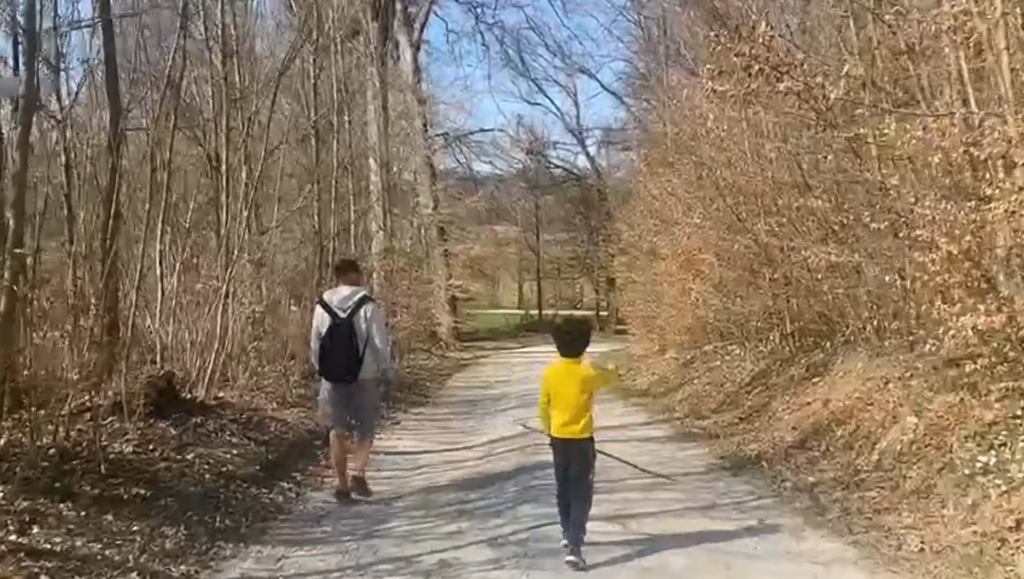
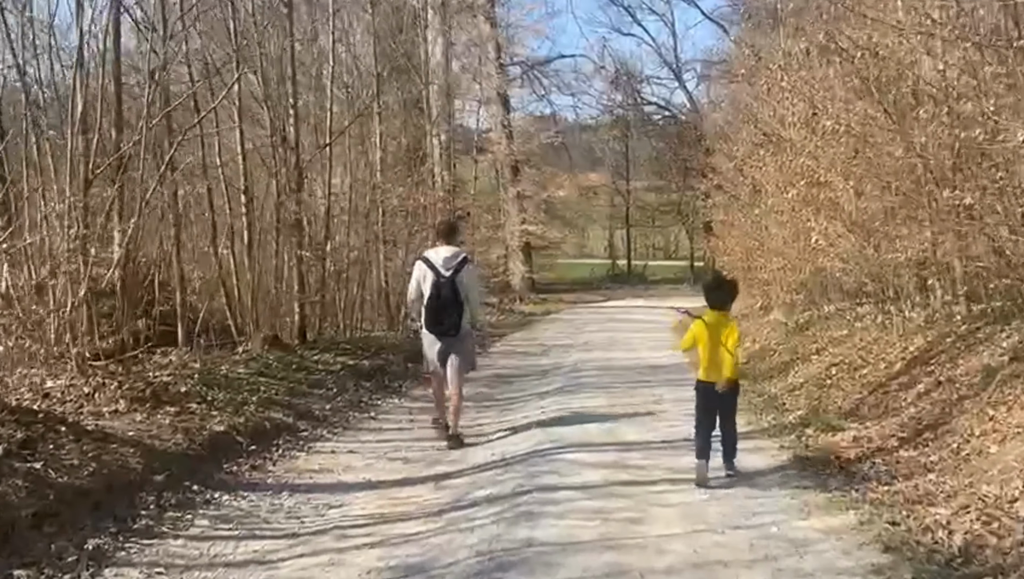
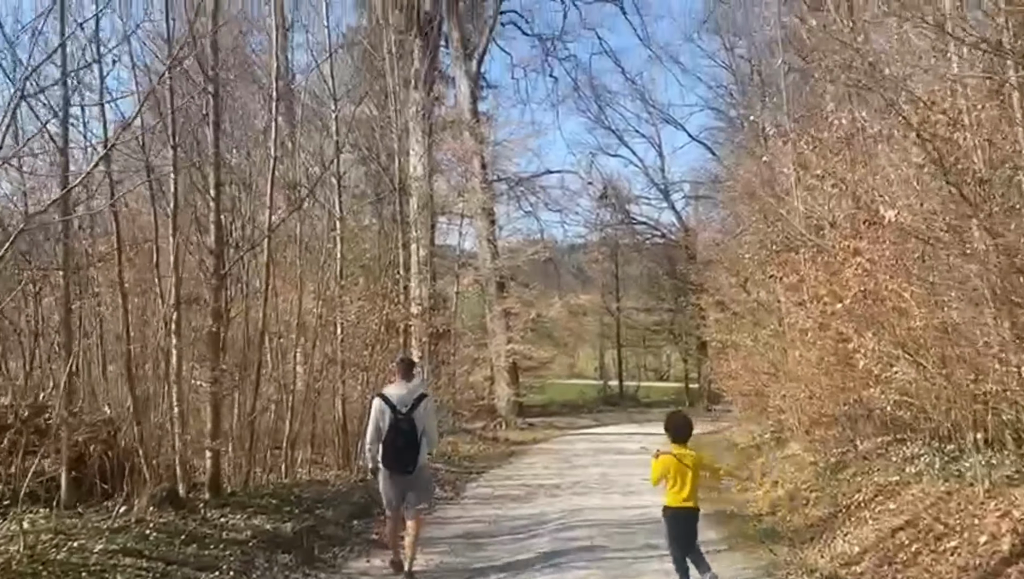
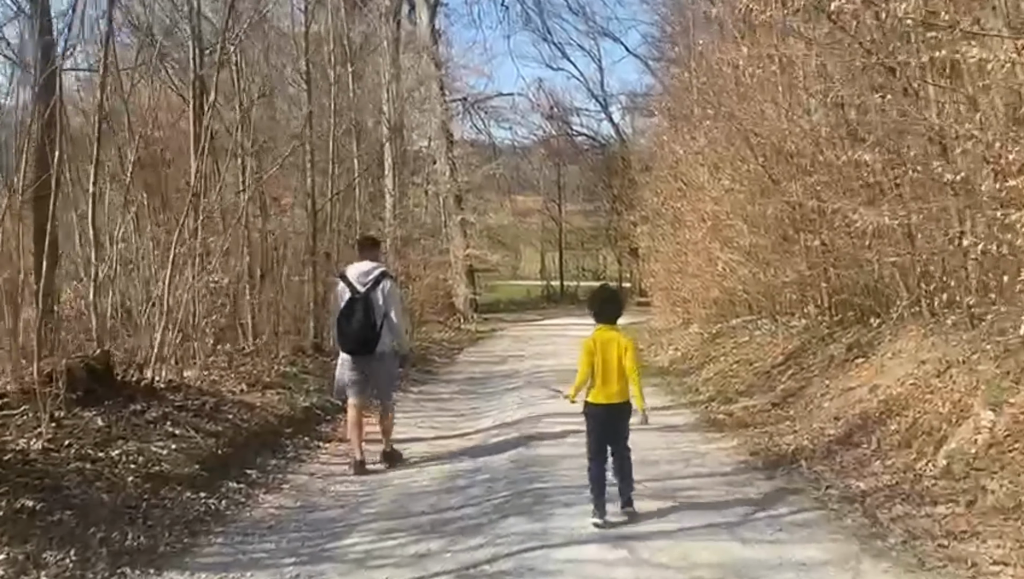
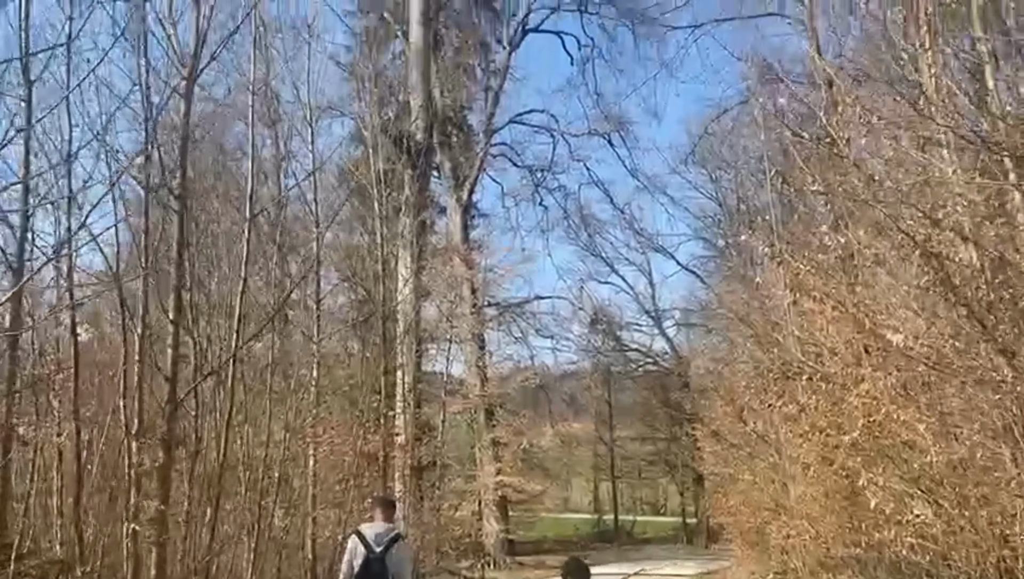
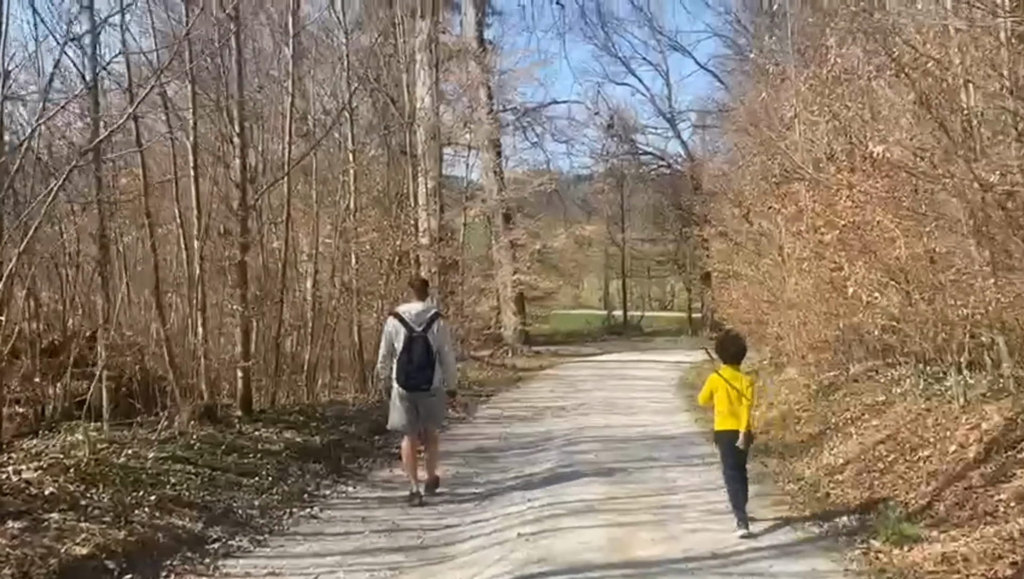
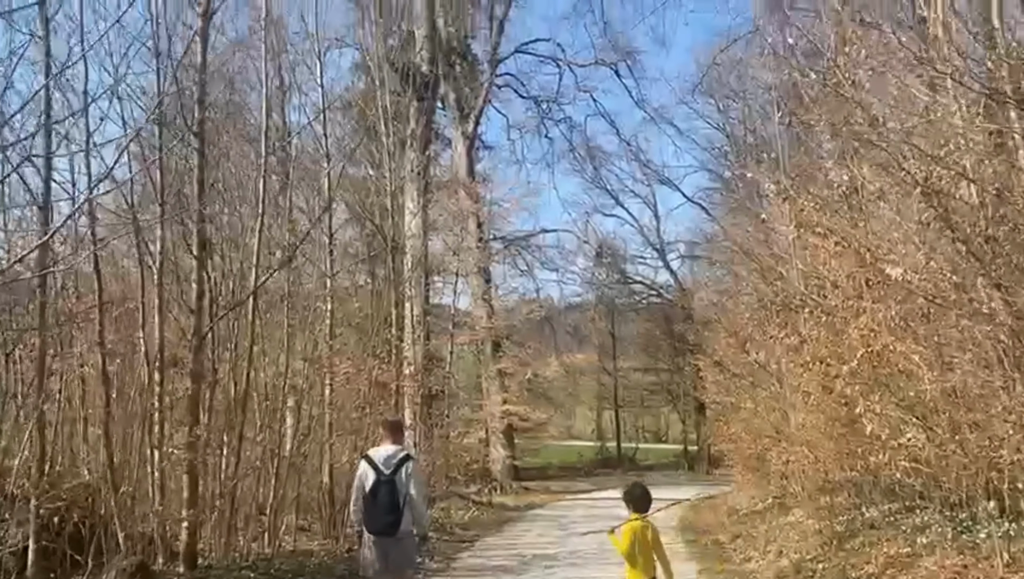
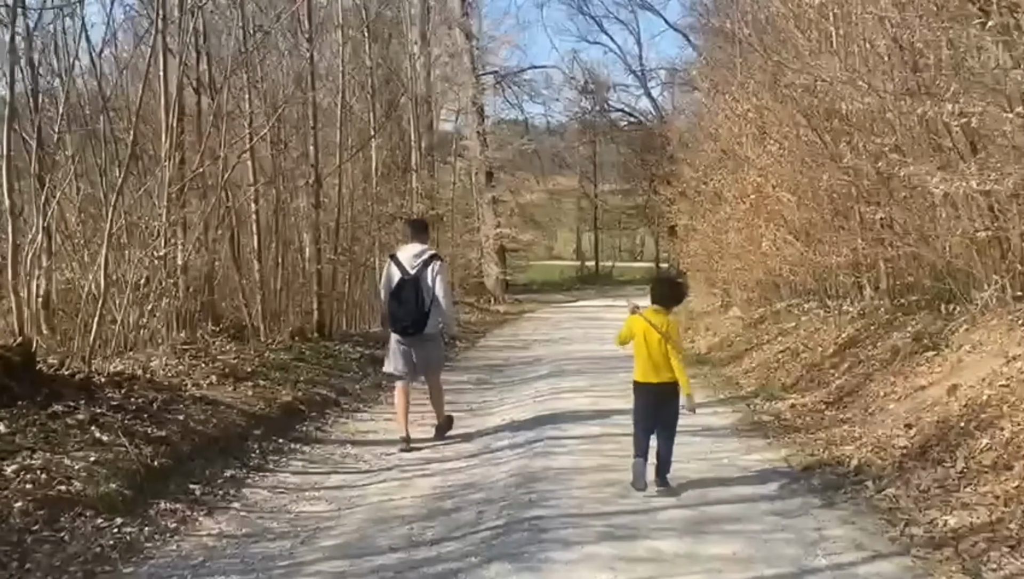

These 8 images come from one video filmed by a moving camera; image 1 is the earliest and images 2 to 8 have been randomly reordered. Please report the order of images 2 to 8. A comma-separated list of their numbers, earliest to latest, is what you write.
4, 8, 2, 6, 3, 7, 5
